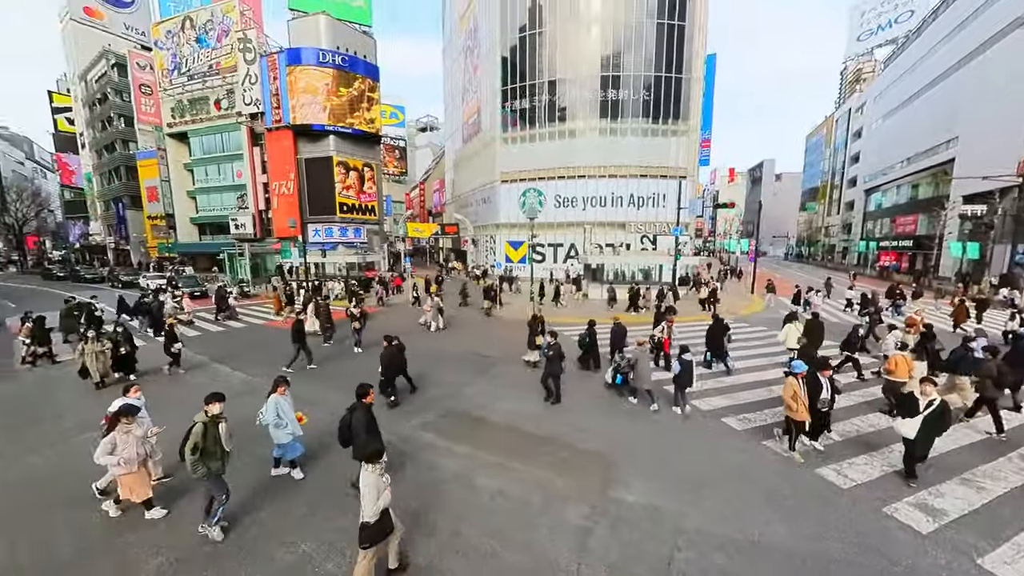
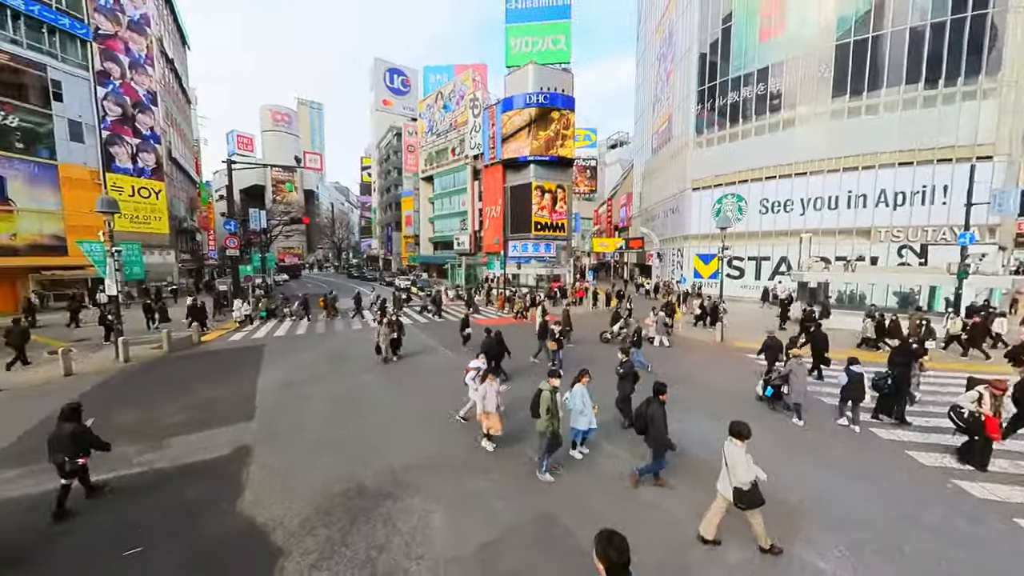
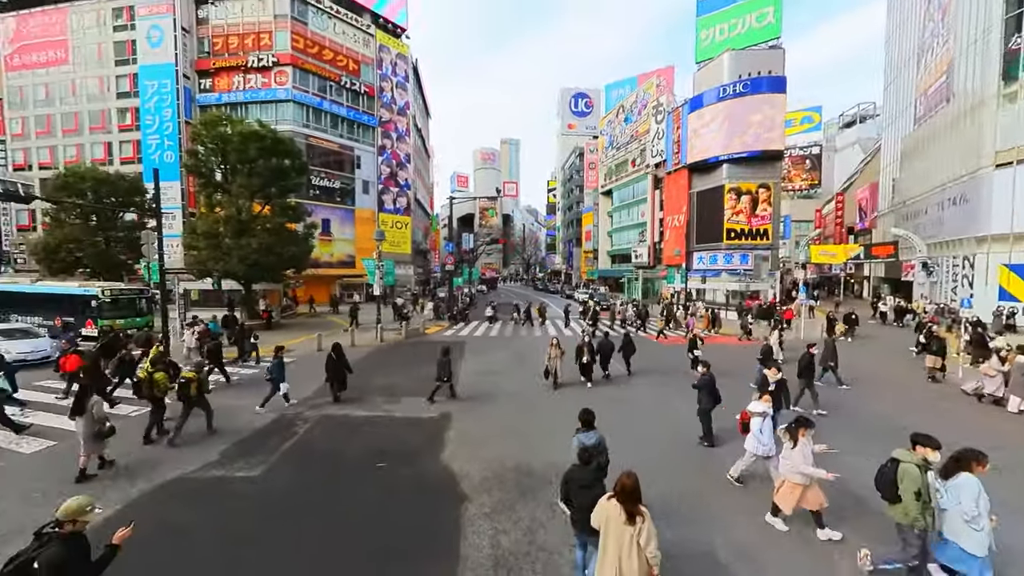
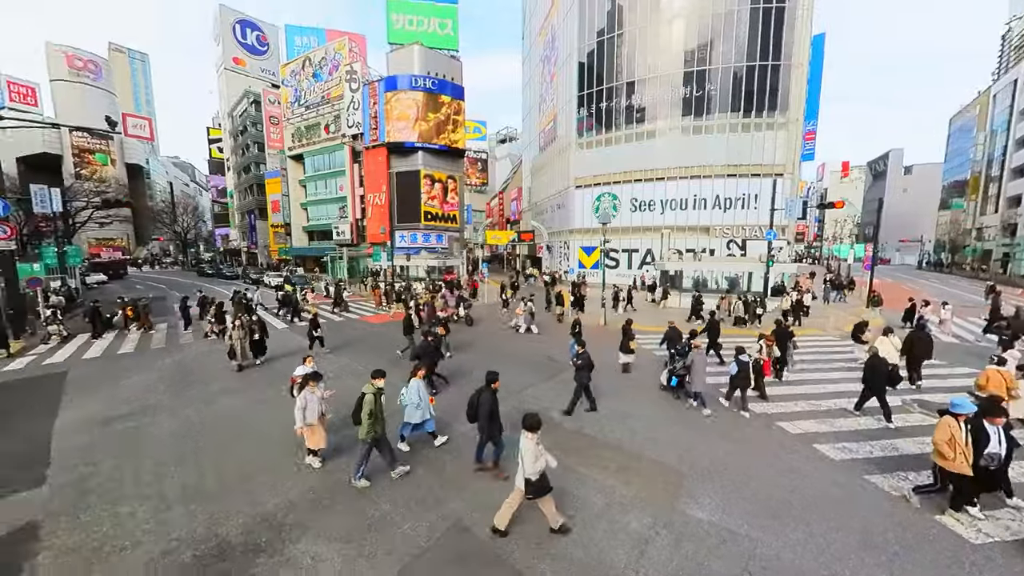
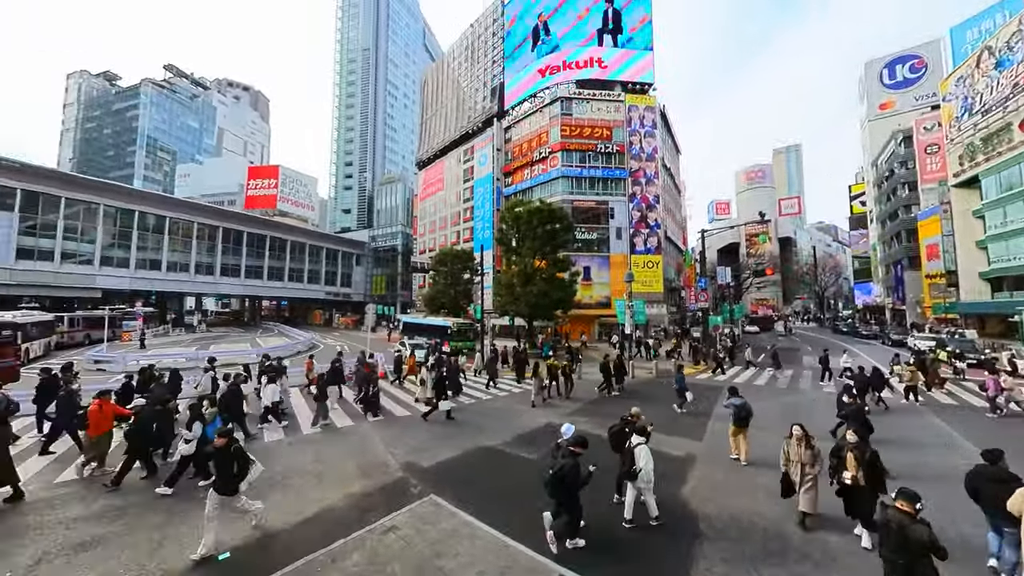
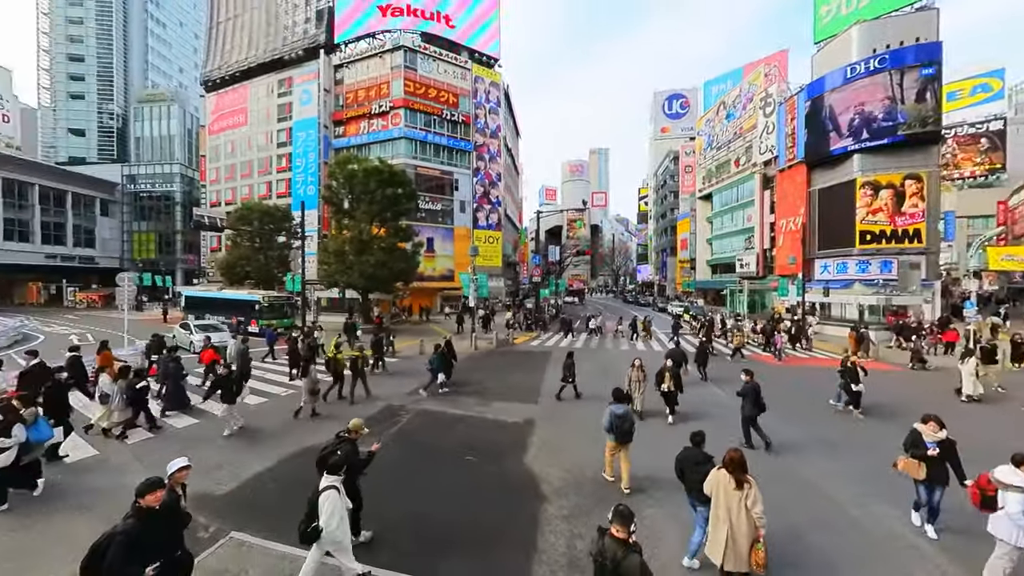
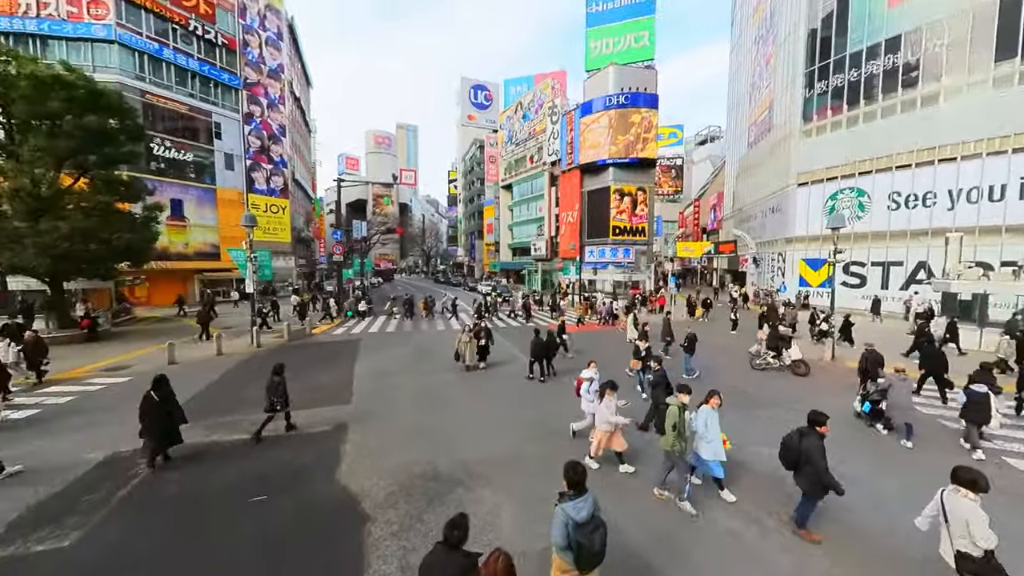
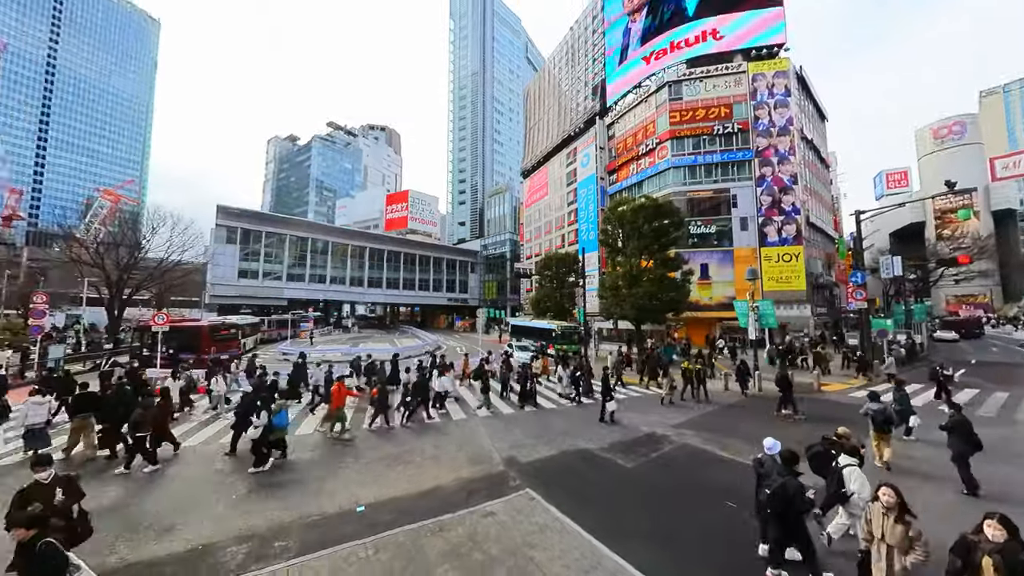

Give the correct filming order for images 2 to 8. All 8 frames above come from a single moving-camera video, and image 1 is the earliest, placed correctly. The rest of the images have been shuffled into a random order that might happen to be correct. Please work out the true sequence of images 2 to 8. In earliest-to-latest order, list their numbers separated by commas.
4, 2, 7, 3, 6, 5, 8
